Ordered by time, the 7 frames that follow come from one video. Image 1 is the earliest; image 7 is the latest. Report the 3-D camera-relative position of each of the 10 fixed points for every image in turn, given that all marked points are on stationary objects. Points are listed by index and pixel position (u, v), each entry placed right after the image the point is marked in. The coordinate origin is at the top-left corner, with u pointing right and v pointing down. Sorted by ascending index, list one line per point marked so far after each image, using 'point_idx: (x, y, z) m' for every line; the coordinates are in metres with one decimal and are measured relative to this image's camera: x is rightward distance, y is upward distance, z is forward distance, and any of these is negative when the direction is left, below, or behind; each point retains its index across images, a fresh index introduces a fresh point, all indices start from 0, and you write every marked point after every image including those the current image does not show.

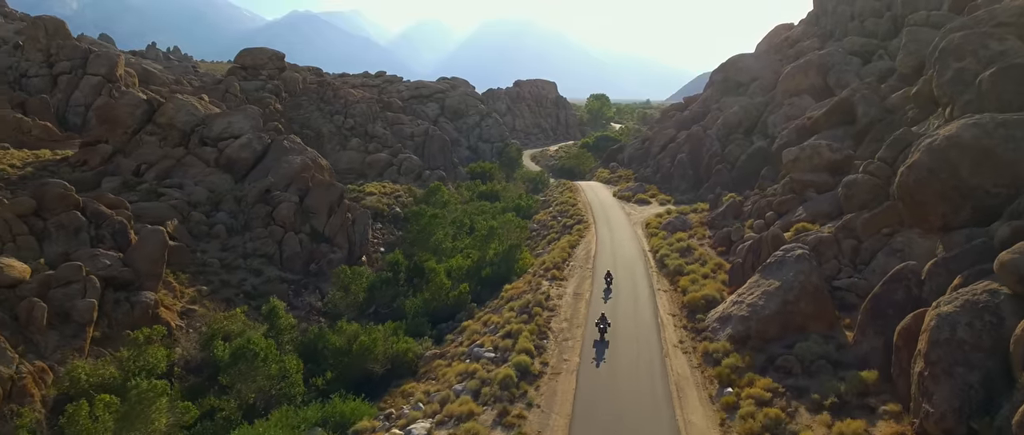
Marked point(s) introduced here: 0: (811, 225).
0: (+8.8, -0.2, +18.2) m
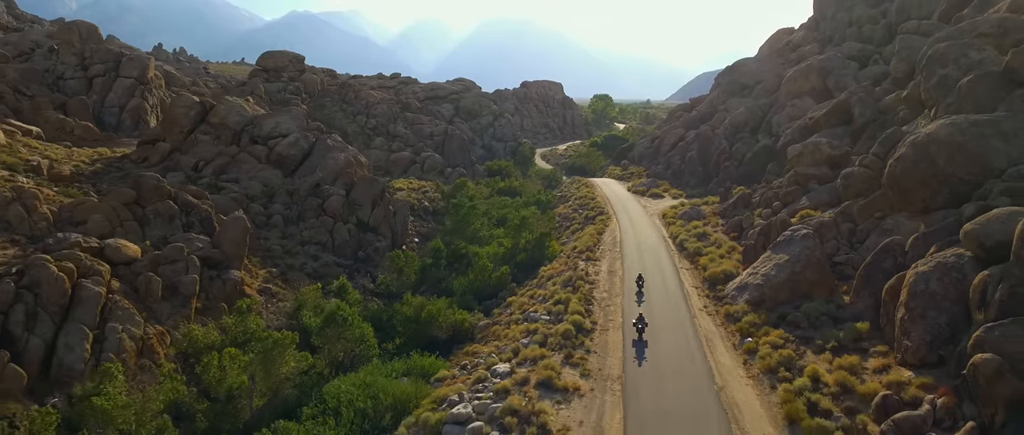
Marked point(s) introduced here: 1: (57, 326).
0: (+10.2, +0.2, +20.8) m
1: (-11.2, -2.7, +15.2) m
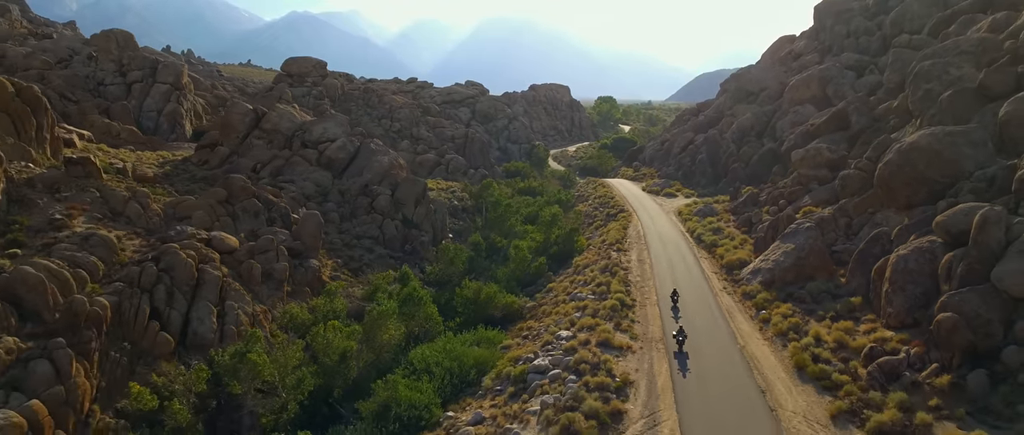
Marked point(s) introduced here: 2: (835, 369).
0: (+11.8, +0.4, +23.9) m
1: (-9.6, -2.5, +18.3) m
2: (+7.6, -3.5, +14.4) m
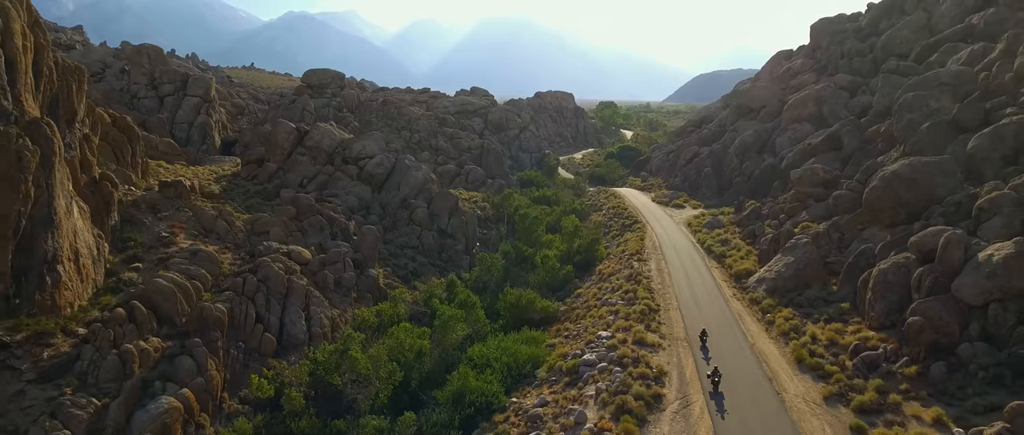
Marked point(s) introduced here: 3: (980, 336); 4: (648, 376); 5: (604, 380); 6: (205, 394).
0: (+13.3, -0.3, +27.3) m
1: (-8.0, -3.2, +21.6) m
2: (+9.1, -4.2, +17.8) m
3: (+12.0, -3.0, +15.8) m
4: (+3.8, -4.4, +17.1) m
5: (+2.7, -4.6, +17.3) m
6: (-8.6, -4.9, +17.2) m
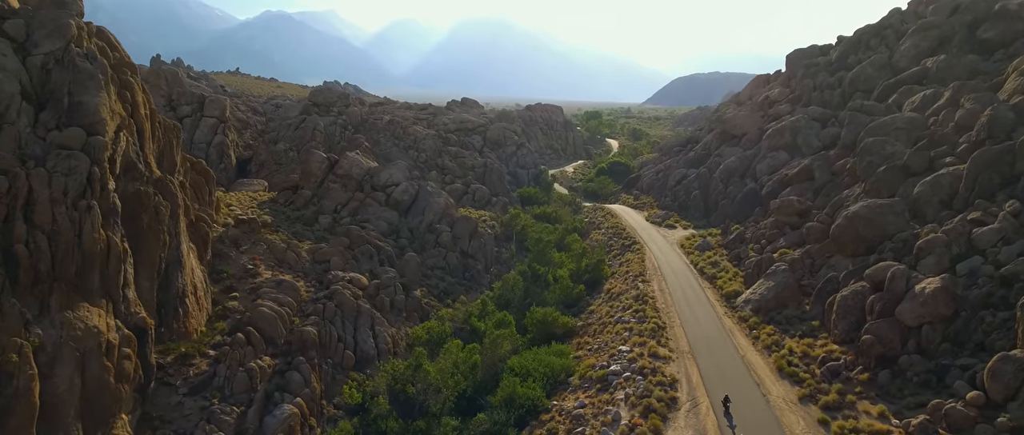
0: (+14.5, -1.7, +32.3) m
1: (-6.6, -4.7, +25.8) m
2: (+10.6, -5.6, +22.6) m
3: (+13.6, -4.5, +20.8) m
4: (+5.4, -5.8, +21.8) m
5: (+4.2, -6.0, +22.0) m
6: (-7.0, -6.4, +21.5) m
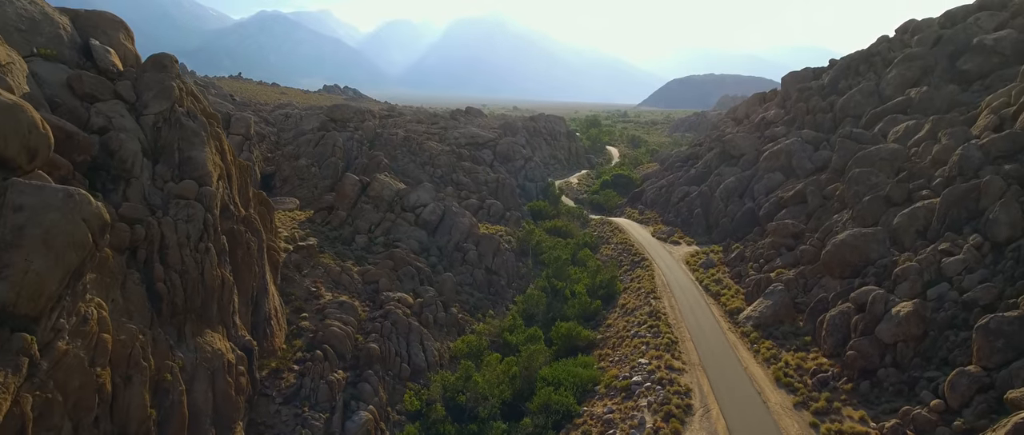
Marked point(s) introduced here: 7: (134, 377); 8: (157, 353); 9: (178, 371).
0: (+16.0, -3.1, +36.2) m
1: (-5.1, -6.1, +29.6) m
2: (+12.2, -7.0, +26.5) m
3: (+15.2, -5.8, +24.7) m
4: (+7.0, -7.2, +25.6) m
5: (+5.8, -7.4, +25.8) m
6: (-5.4, -7.8, +25.3) m
7: (-10.9, -4.6, +17.8) m
8: (-10.9, -4.1, +18.8) m
9: (-10.3, -4.8, +19.1) m
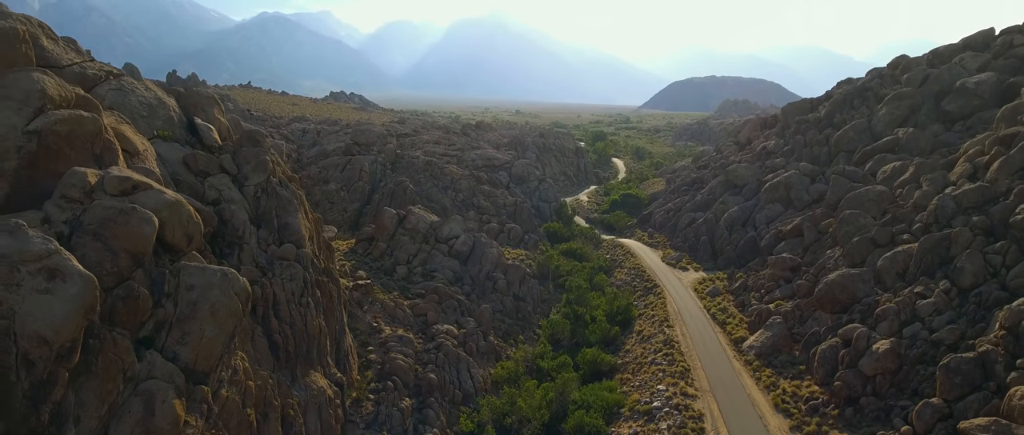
0: (+18.0, -5.6, +40.9) m
1: (-3.1, -8.6, +34.4) m
2: (+14.2, -9.5, +31.2) m
3: (+17.2, -8.4, +29.4) m
4: (+9.0, -9.8, +30.4) m
5: (+7.8, -9.9, +30.5) m
6: (-3.4, -10.4, +30.0) m
7: (-8.9, -7.2, +22.6) m
8: (-8.9, -6.7, +23.6) m
9: (-8.4, -7.3, +23.9) m
